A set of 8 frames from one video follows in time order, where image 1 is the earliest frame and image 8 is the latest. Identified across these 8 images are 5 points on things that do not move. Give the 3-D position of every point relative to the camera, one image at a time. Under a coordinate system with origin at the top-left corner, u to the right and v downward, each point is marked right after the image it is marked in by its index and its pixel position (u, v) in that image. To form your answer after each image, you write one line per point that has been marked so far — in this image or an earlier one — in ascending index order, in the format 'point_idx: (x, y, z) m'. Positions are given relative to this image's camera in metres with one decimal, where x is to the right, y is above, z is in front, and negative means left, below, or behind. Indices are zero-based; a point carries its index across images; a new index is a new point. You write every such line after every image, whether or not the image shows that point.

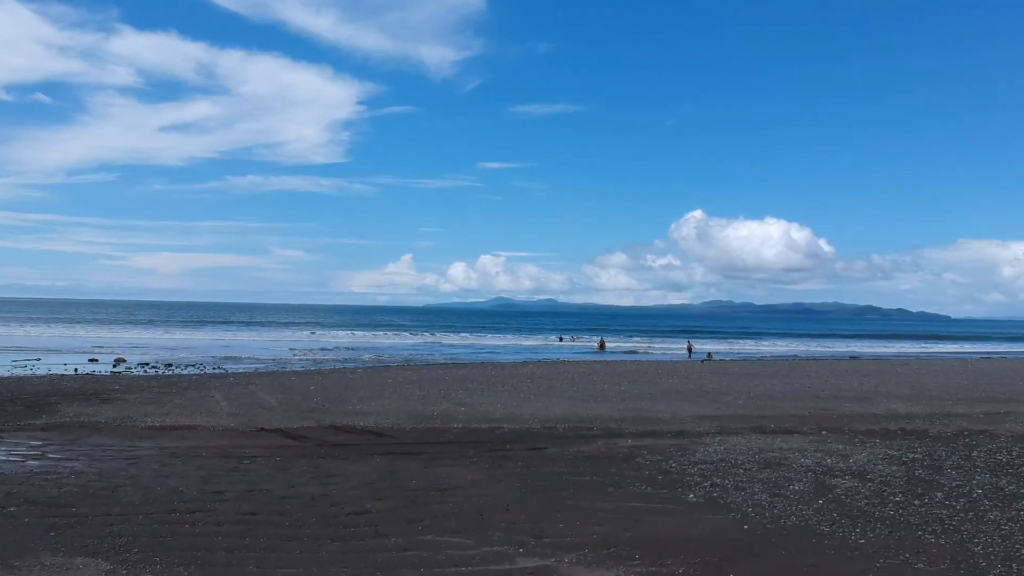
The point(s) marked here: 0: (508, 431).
0: (-0.1, -1.6, +11.0) m
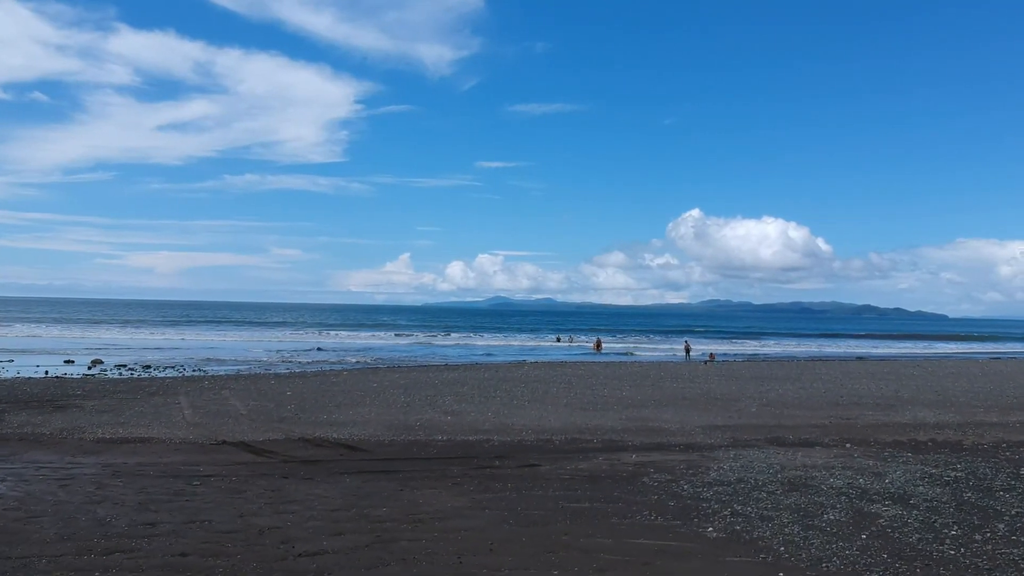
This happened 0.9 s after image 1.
0: (-0.1, -1.5, +9.9) m
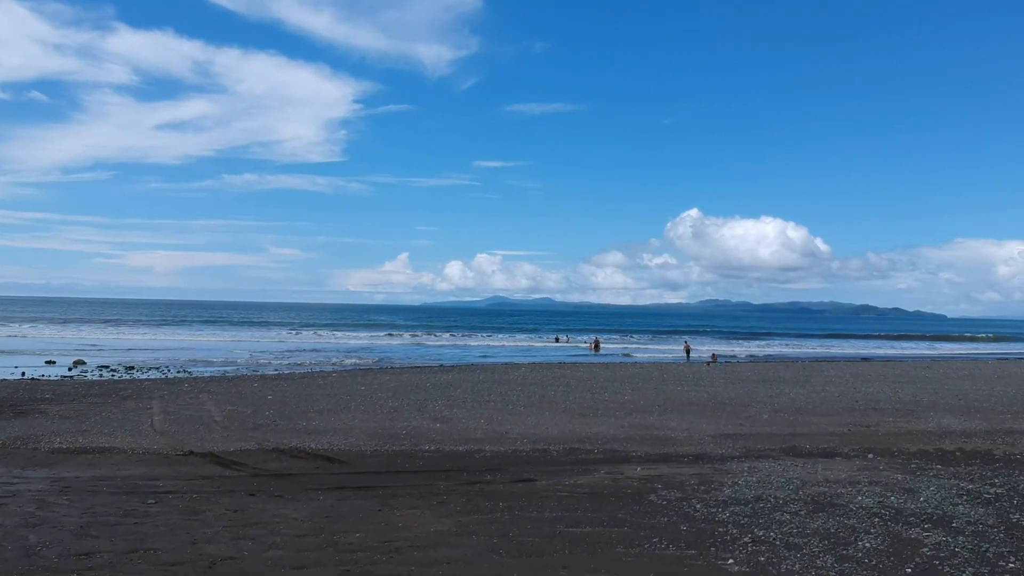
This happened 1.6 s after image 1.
0: (-0.2, -1.5, +9.0) m
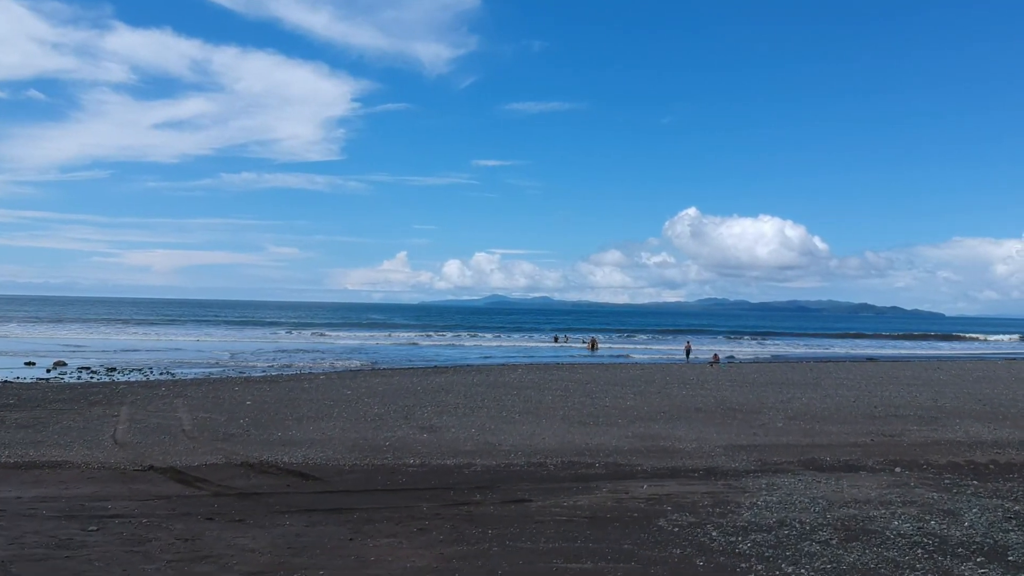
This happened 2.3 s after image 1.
0: (-0.3, -1.5, +8.2) m
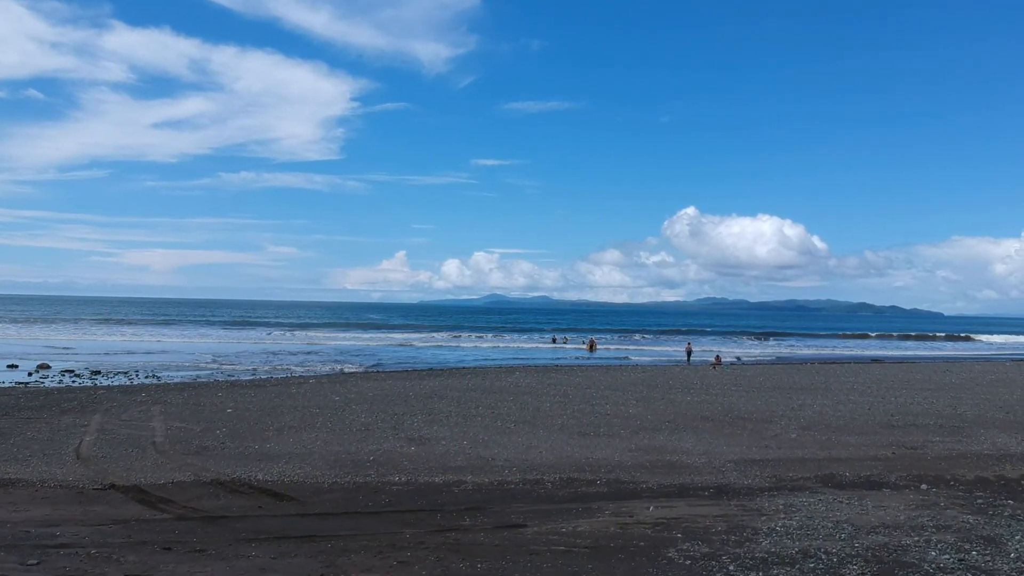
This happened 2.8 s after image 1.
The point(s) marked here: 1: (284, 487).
0: (-0.3, -1.5, +7.5) m
1: (-1.7, -1.5, +7.7) m
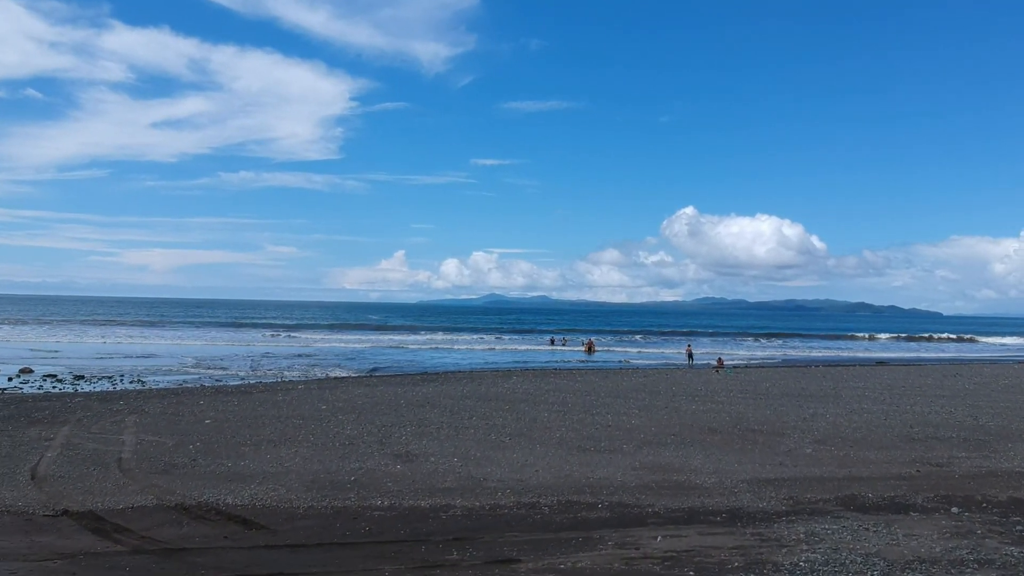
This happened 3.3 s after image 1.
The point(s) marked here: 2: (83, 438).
0: (-0.4, -1.6, +6.8) m
1: (-1.8, -1.5, +7.0) m
2: (-4.3, -1.5, +10.1) m
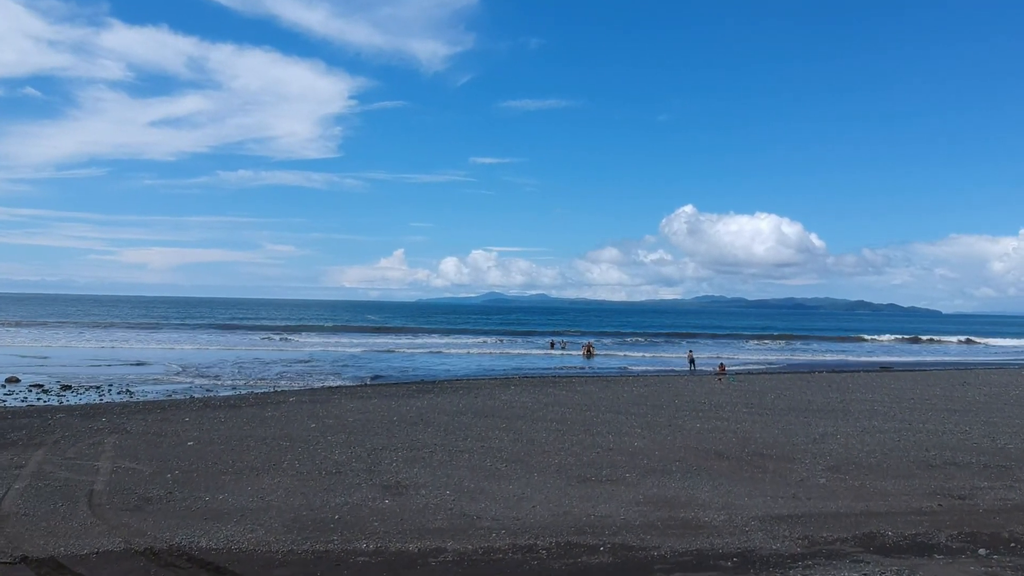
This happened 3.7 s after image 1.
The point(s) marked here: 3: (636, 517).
0: (-0.4, -1.7, +6.3) m
1: (-1.8, -1.7, +6.5) m
2: (-4.3, -1.7, +9.6) m
3: (+0.9, -1.7, +7.4) m
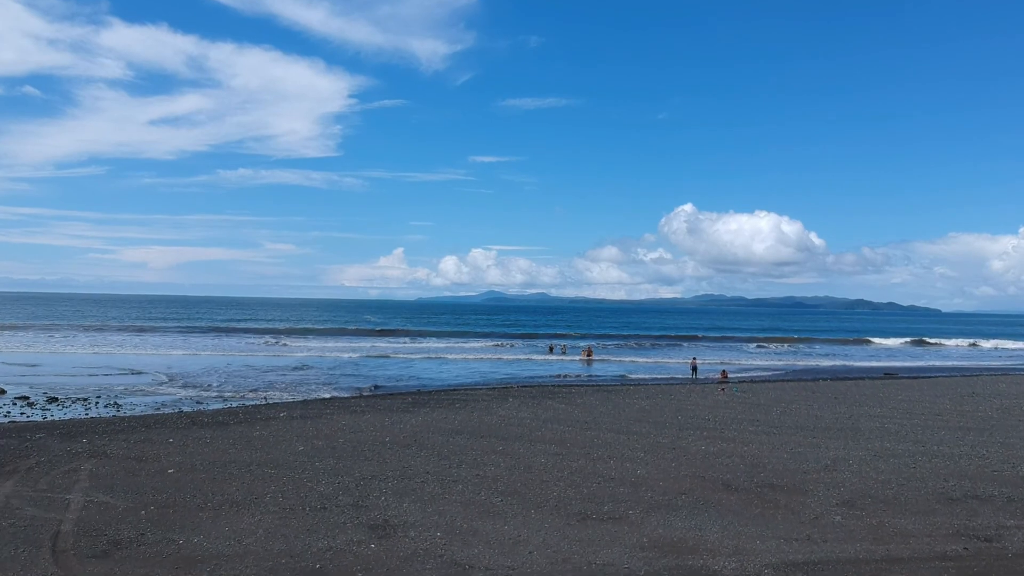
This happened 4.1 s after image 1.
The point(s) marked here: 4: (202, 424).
0: (-0.4, -1.9, +5.8) m
1: (-1.8, -1.9, +5.9) m
2: (-4.3, -1.9, +9.1) m
3: (+0.9, -1.9, +6.9) m
4: (-4.7, -2.0, +15.4) m
